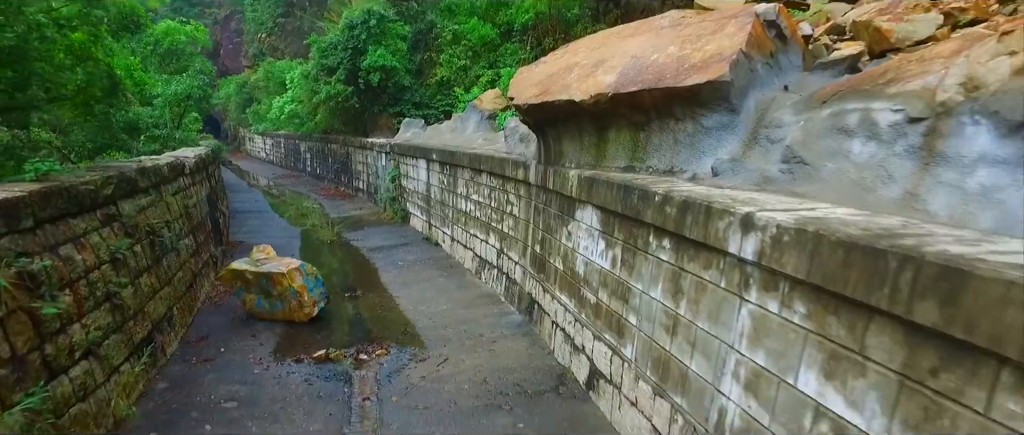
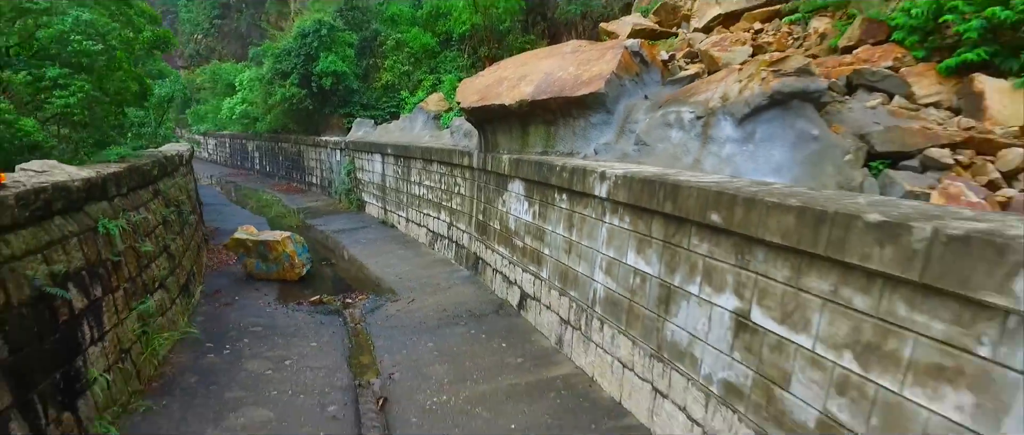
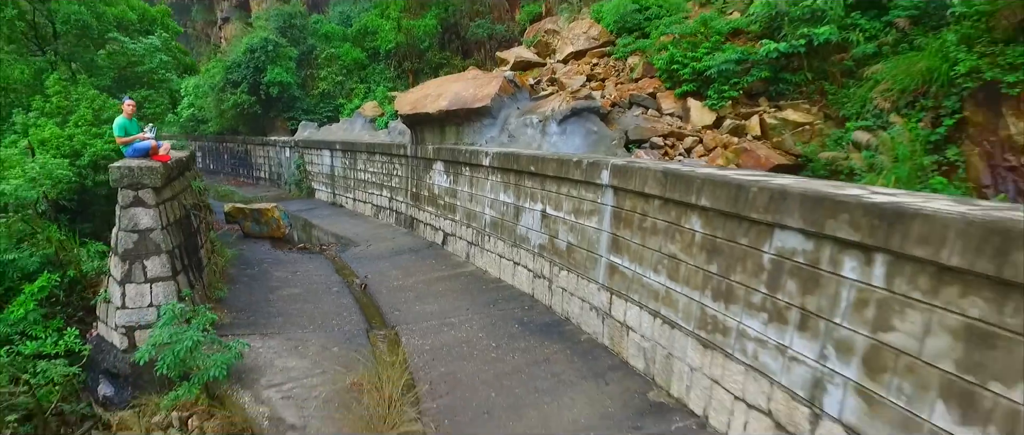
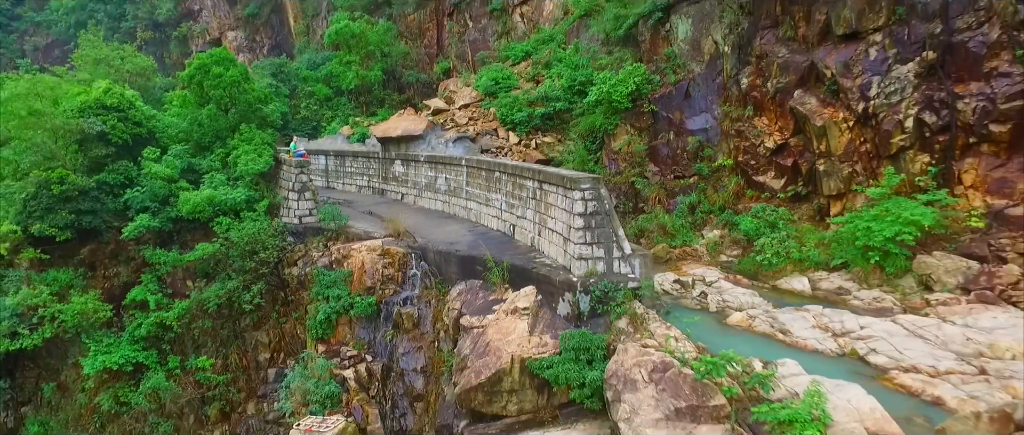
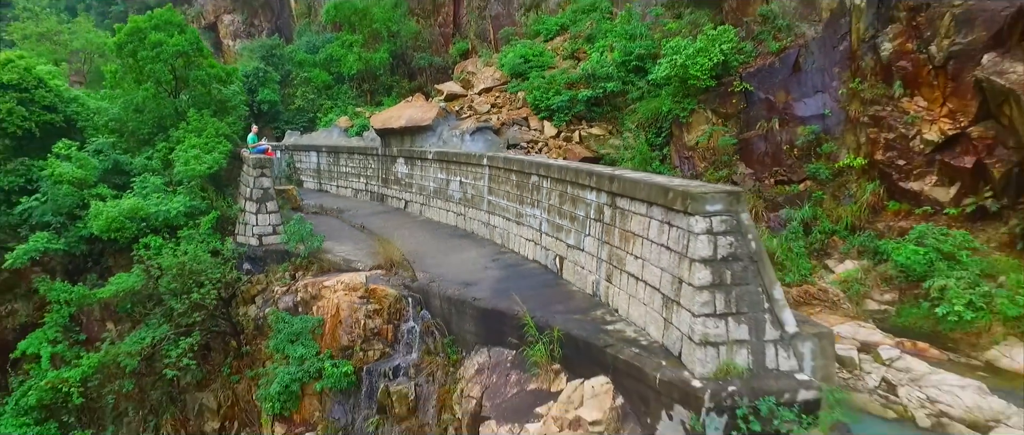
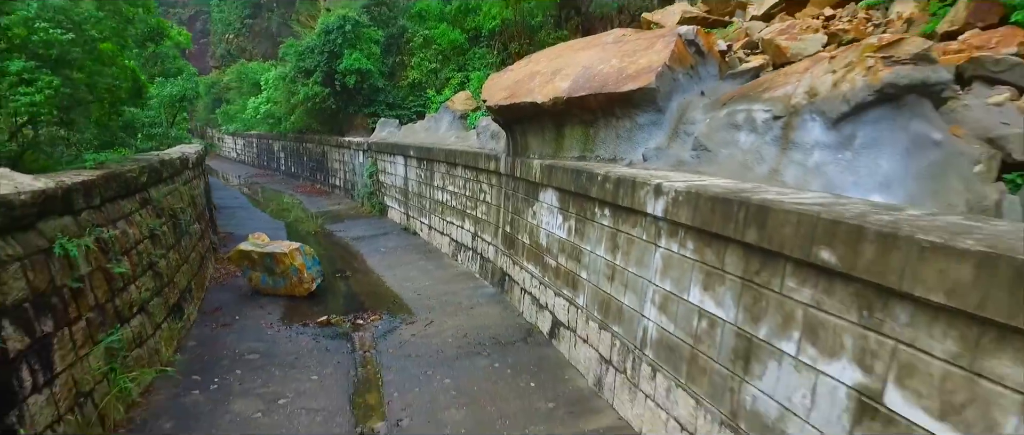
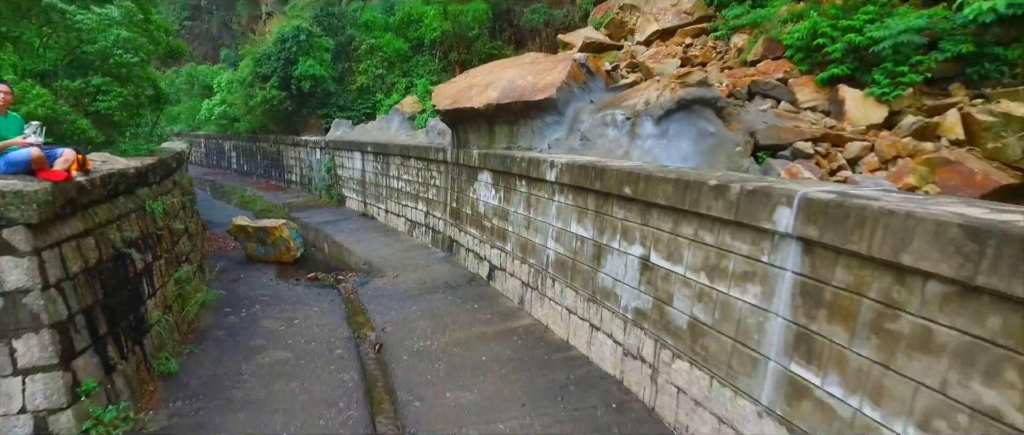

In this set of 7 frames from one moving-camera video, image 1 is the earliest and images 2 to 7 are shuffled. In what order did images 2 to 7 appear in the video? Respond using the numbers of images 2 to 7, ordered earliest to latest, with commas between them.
6, 2, 7, 3, 5, 4
